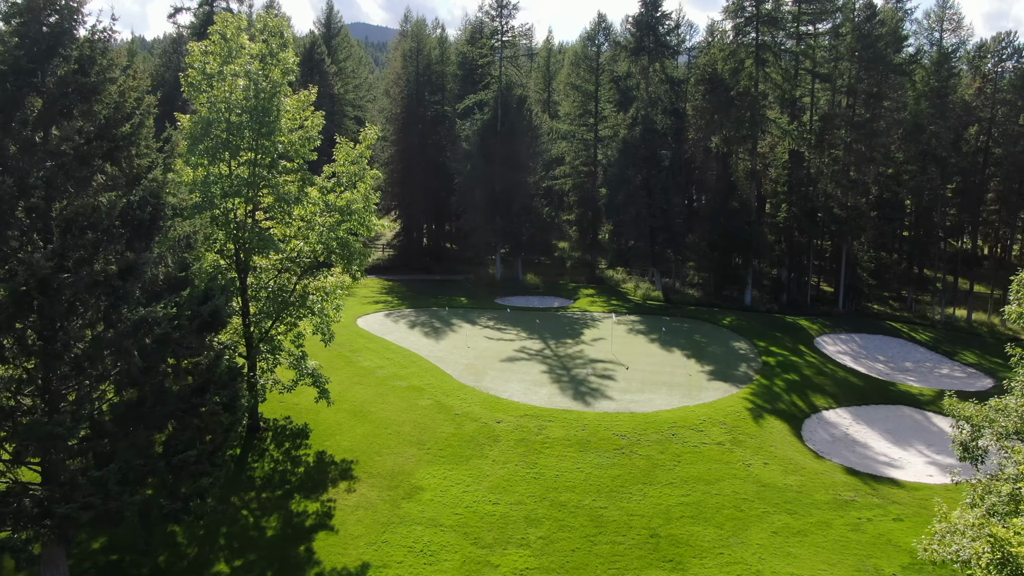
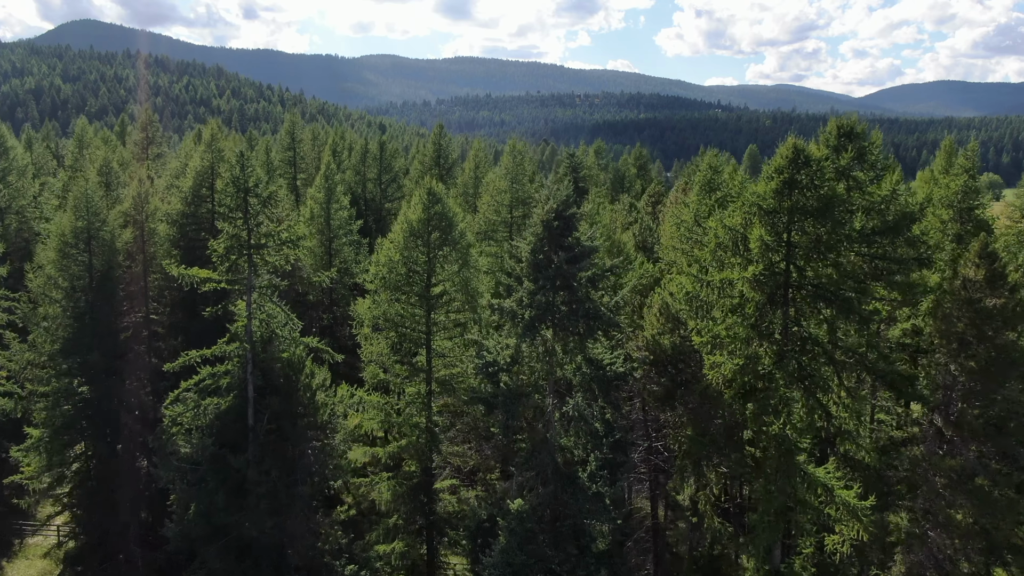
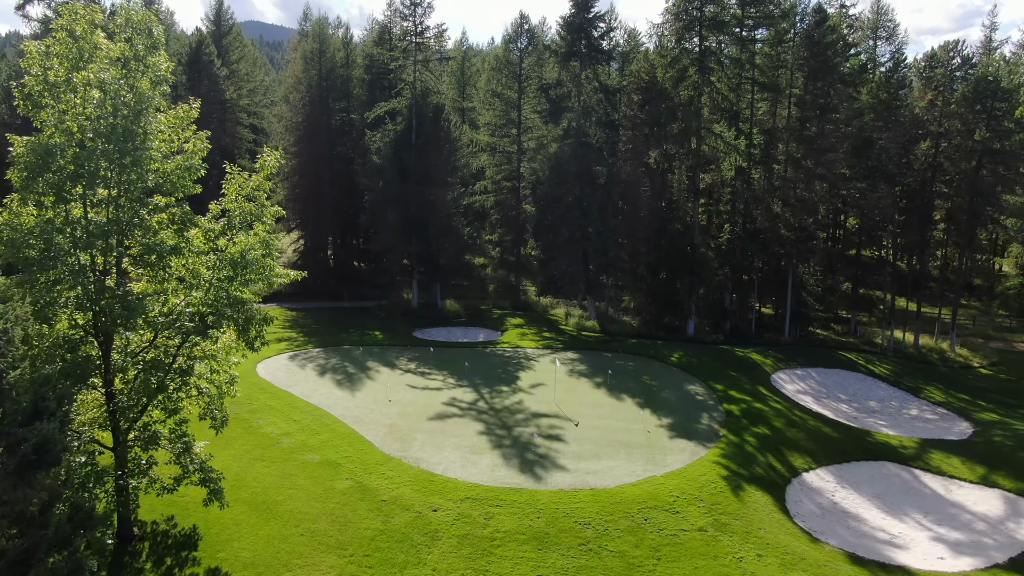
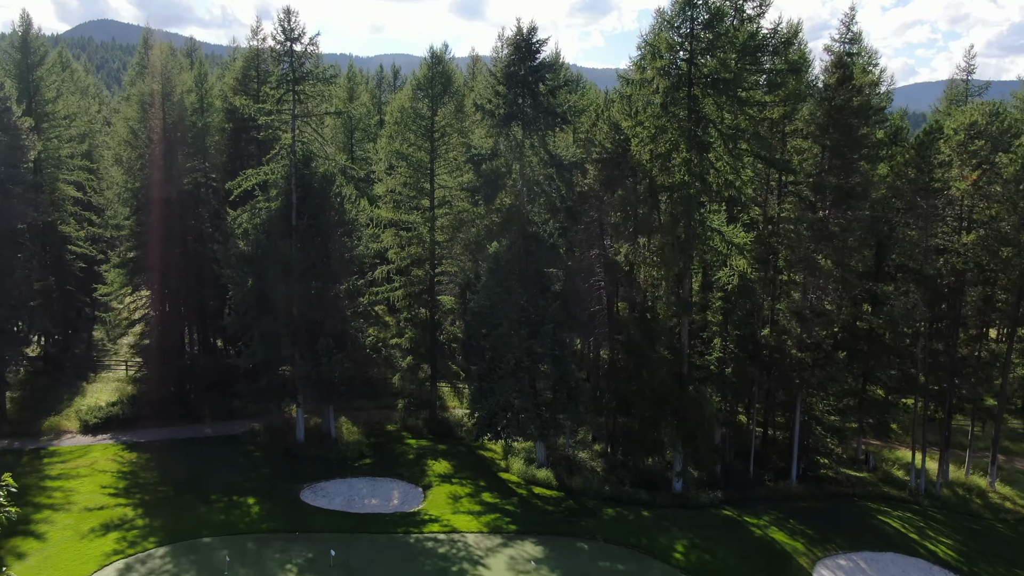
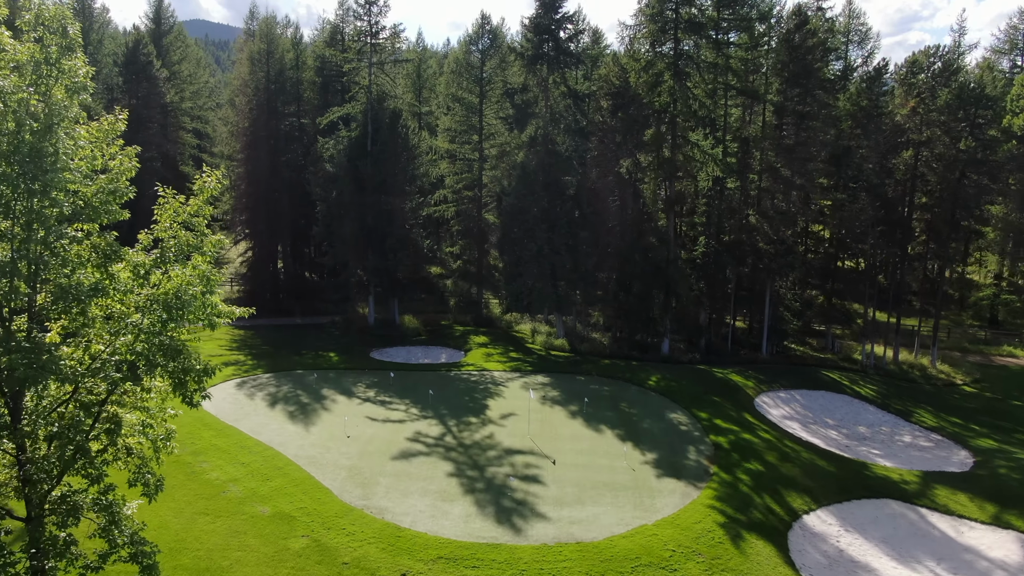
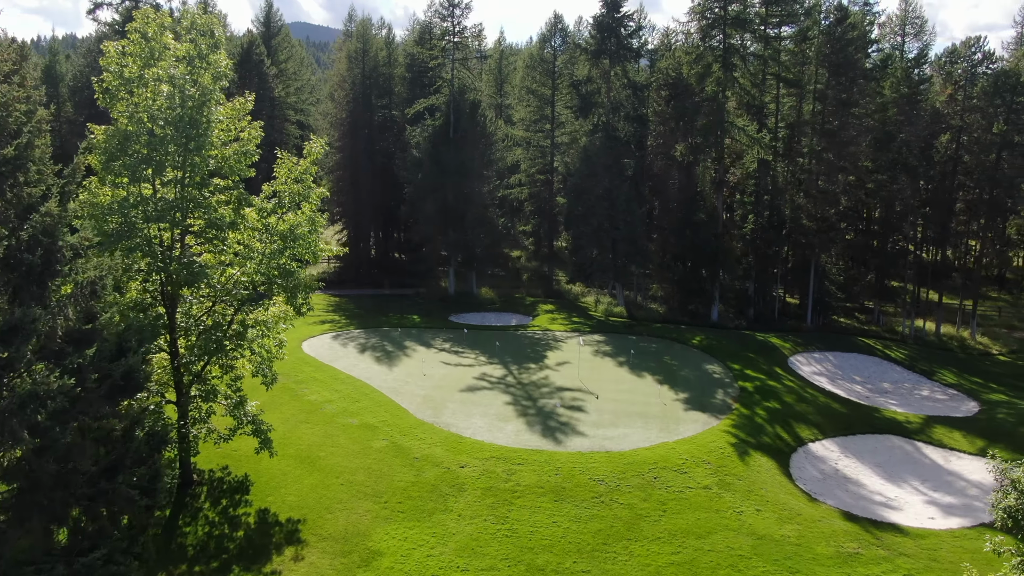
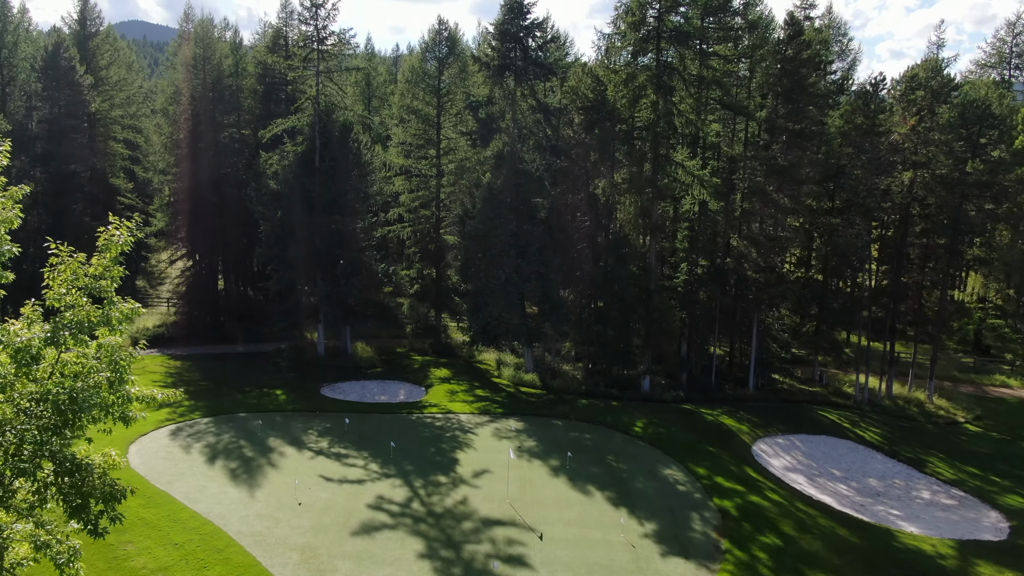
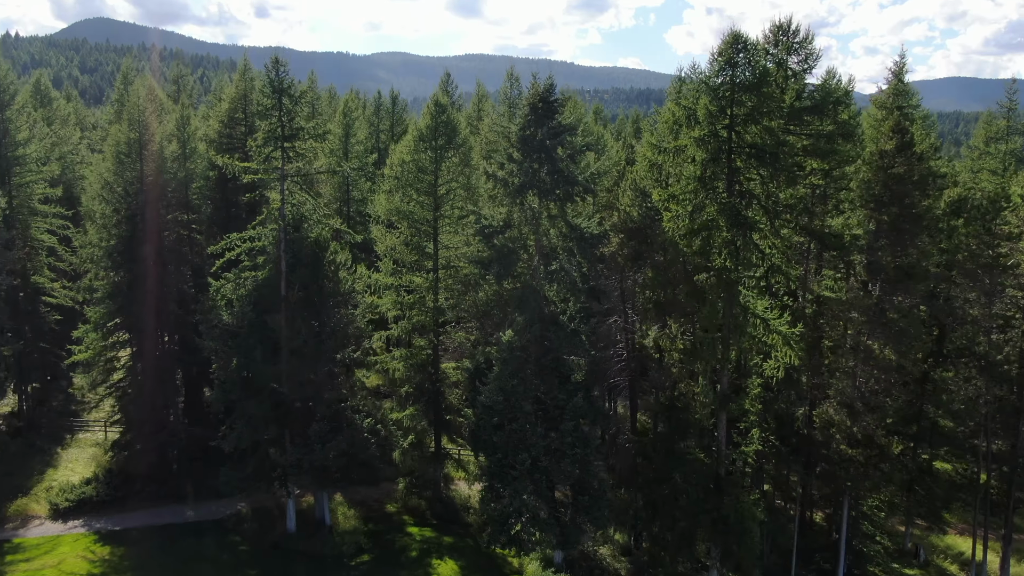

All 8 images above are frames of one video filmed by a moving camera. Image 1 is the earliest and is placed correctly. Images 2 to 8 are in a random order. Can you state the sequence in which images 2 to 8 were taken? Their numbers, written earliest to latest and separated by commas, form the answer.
6, 3, 5, 7, 4, 8, 2
